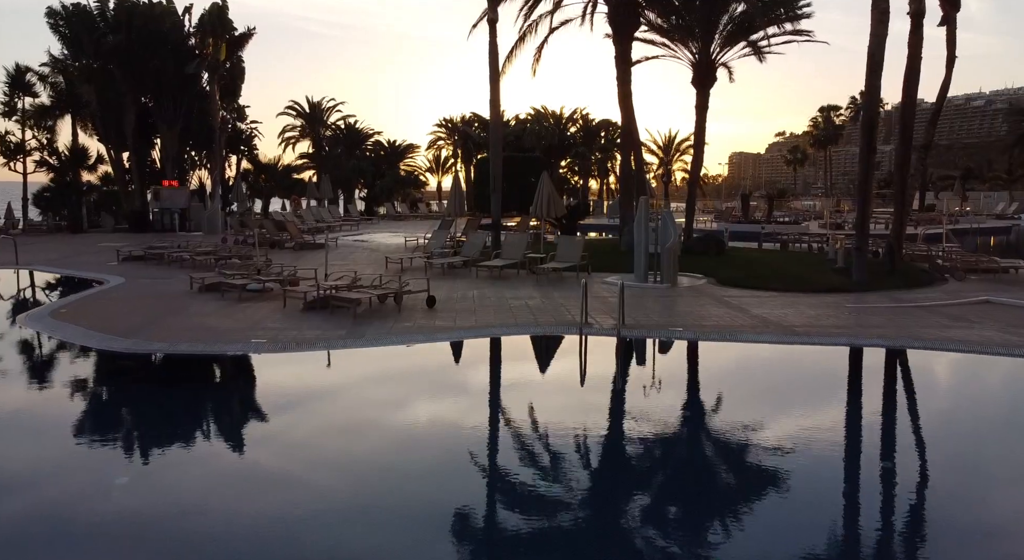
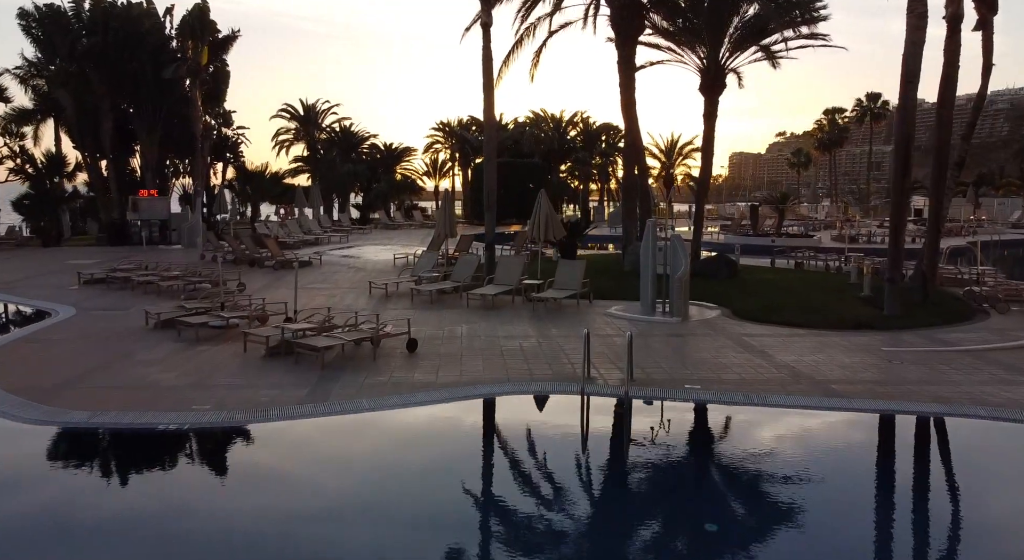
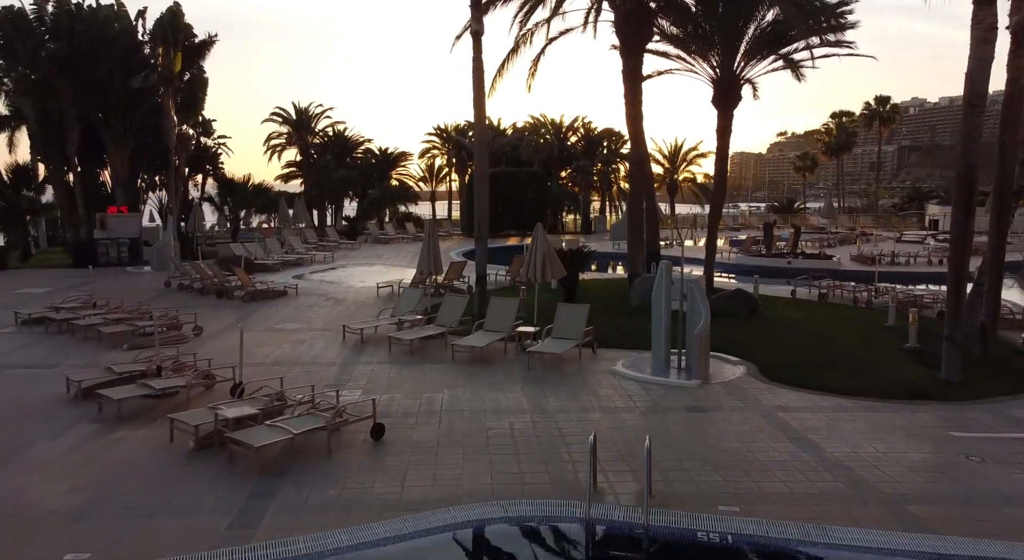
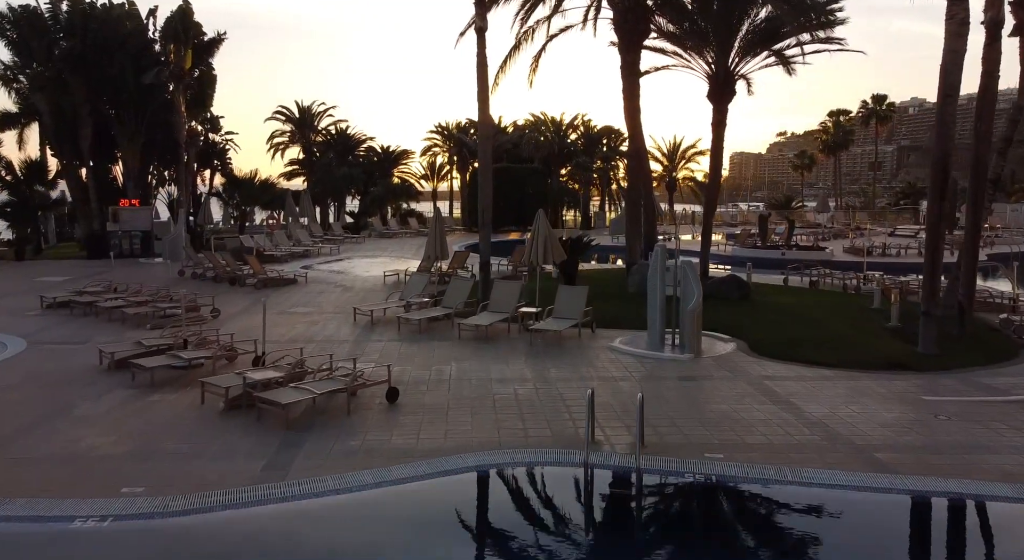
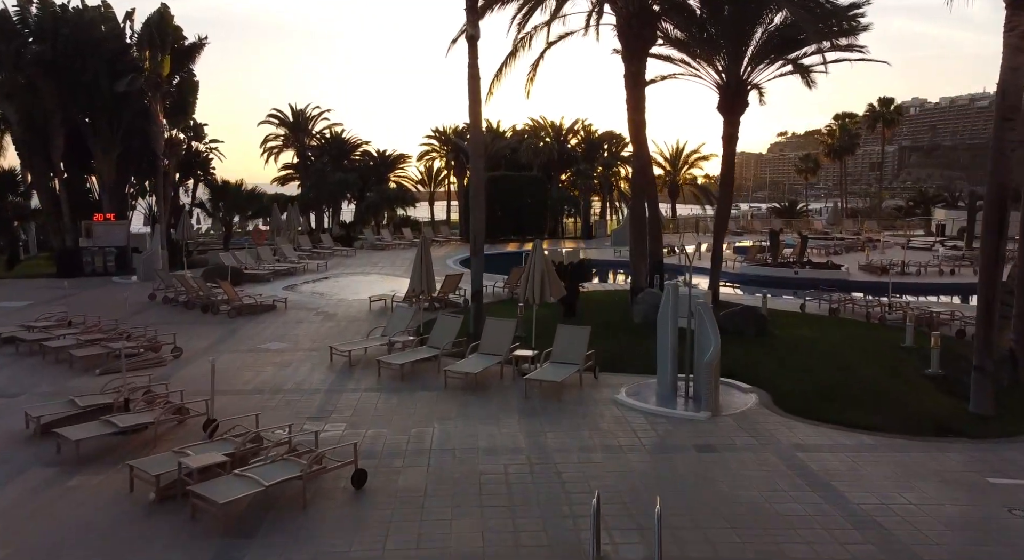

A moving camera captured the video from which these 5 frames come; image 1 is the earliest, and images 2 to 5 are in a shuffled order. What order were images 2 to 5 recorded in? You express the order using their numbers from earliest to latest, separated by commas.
2, 4, 3, 5
